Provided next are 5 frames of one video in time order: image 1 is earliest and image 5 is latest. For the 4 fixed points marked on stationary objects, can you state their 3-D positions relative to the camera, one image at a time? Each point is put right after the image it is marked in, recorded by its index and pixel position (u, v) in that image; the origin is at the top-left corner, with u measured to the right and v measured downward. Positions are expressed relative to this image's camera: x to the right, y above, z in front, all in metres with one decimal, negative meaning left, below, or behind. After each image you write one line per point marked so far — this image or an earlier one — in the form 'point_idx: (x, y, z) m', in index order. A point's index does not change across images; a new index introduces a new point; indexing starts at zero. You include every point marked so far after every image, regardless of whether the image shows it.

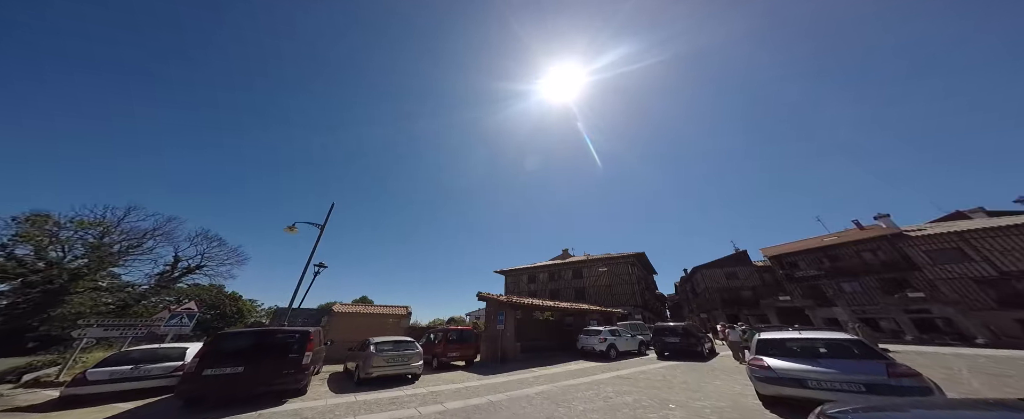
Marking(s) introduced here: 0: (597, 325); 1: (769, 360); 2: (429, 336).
0: (+5.7, -7.8, +17.4) m
1: (+4.7, -2.7, +4.6) m
2: (-3.1, -4.6, +9.6) m
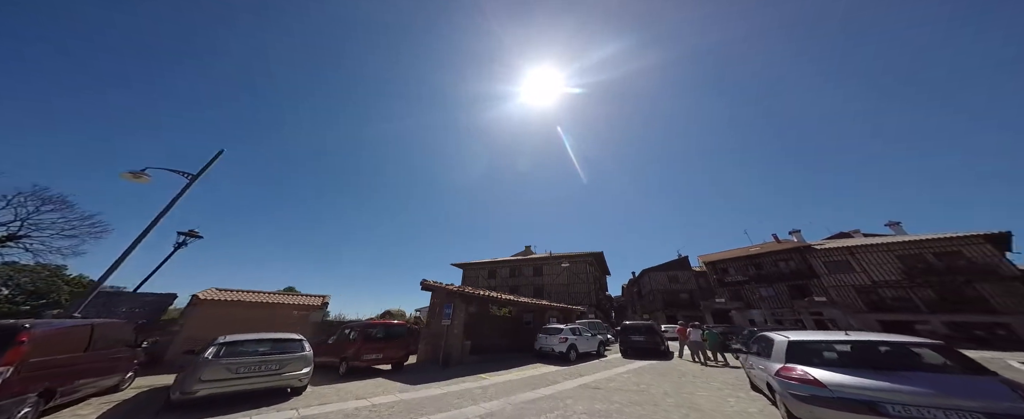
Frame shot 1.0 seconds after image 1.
0: (+2.7, -7.1, +16.1) m
1: (+3.8, -2.1, +3.3) m
2: (-4.7, -3.3, +7.1) m
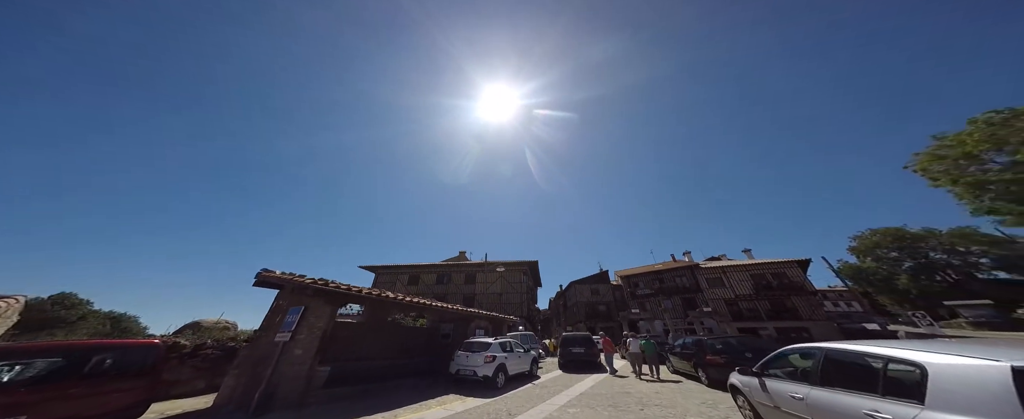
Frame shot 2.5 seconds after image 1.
0: (-1.5, -6.5, +13.1) m
1: (+3.0, -1.1, +1.2) m
2: (-6.2, -1.8, +2.8) m
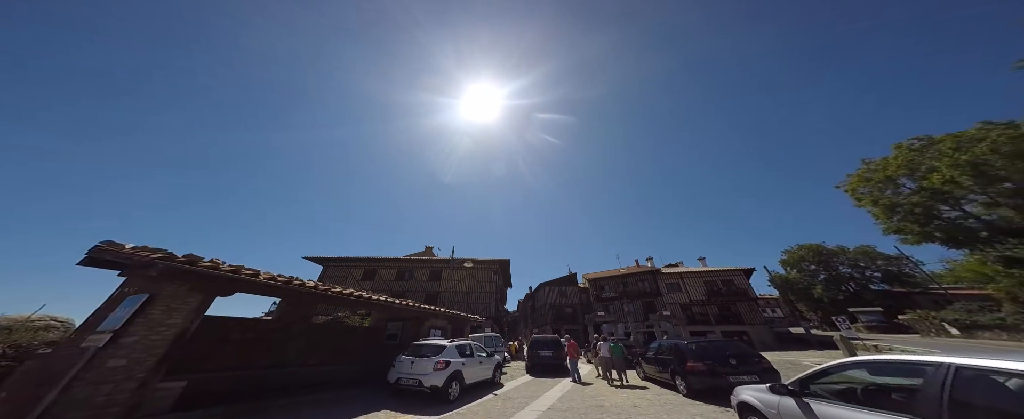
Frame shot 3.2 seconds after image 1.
0: (-3.2, -5.7, +11.5) m
1: (+2.7, -0.6, +0.1) m
2: (-6.6, -0.8, +0.8) m
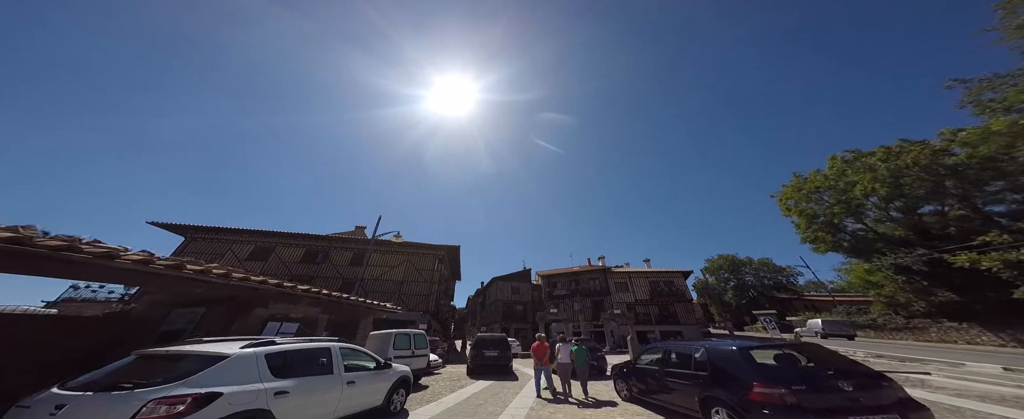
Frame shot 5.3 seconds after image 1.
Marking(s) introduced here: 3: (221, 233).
0: (-5.5, -3.4, +6.9) m
1: (+2.4, +1.2, -3.5) m
2: (-7.0, +1.7, -4.2) m
3: (-19.9, -1.7, +18.0) m
